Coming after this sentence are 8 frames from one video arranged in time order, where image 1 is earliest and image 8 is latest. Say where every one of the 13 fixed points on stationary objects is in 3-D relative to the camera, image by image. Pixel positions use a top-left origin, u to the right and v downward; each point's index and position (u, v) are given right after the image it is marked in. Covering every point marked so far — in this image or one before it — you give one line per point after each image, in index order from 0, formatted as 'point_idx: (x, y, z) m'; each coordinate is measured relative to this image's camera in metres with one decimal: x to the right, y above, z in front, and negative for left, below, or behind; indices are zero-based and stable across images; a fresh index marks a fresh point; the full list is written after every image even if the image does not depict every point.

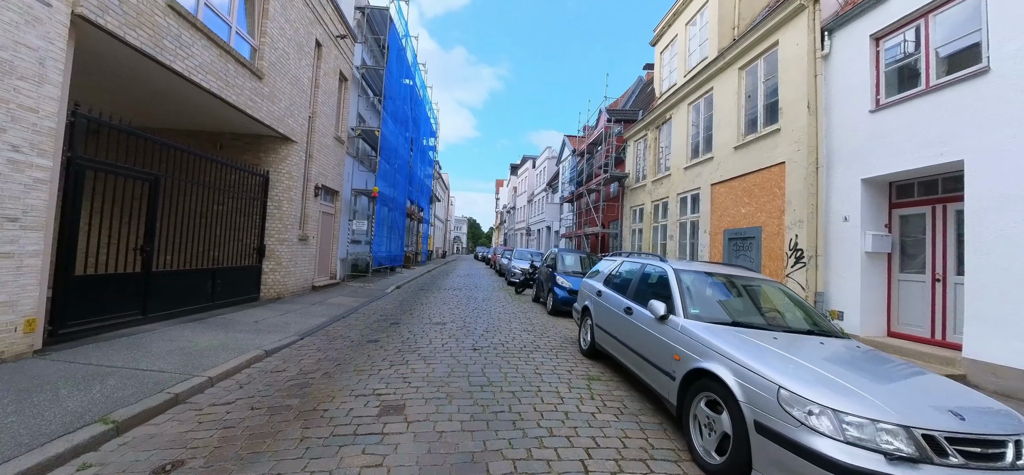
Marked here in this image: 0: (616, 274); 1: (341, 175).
0: (+1.6, -0.6, +5.7) m
1: (-6.1, +2.2, +13.0) m
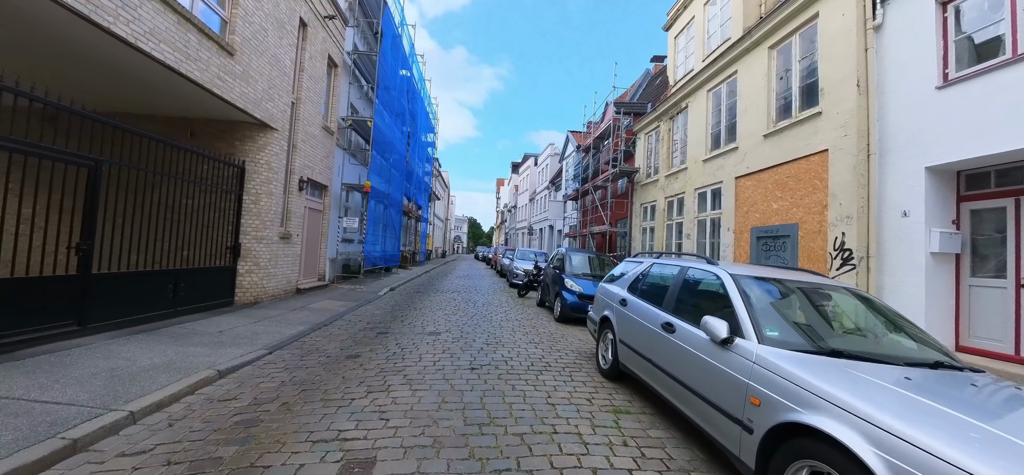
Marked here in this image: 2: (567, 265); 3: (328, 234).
0: (+1.7, -0.5, +4.7) m
1: (-6.0, +2.3, +12.1) m
2: (+1.4, -0.7, +9.4) m
3: (-6.2, +0.1, +12.3) m
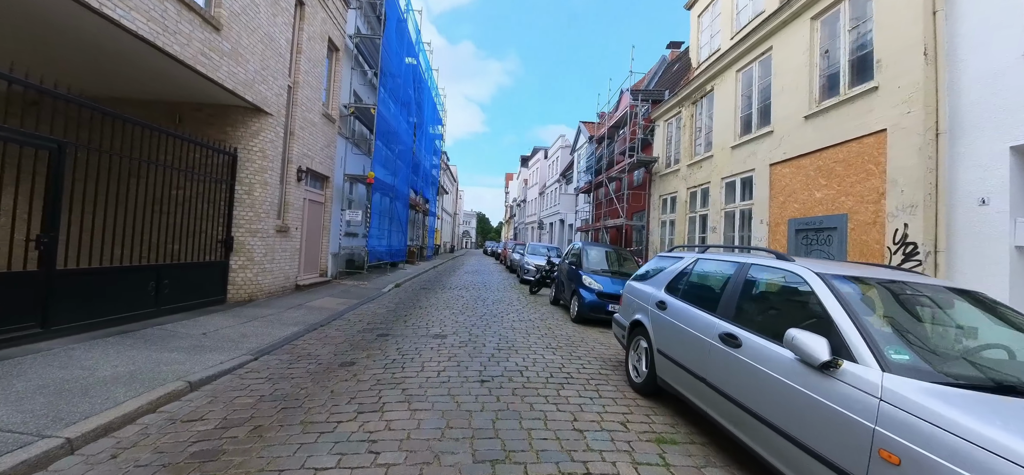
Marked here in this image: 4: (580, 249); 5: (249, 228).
0: (+1.9, -0.4, +4.0) m
1: (-5.7, +2.5, +11.5) m
2: (+1.7, -0.5, +8.6) m
3: (-5.8, +0.3, +11.7) m
4: (+1.8, -0.3, +9.3) m
5: (-5.8, +0.2, +8.1) m
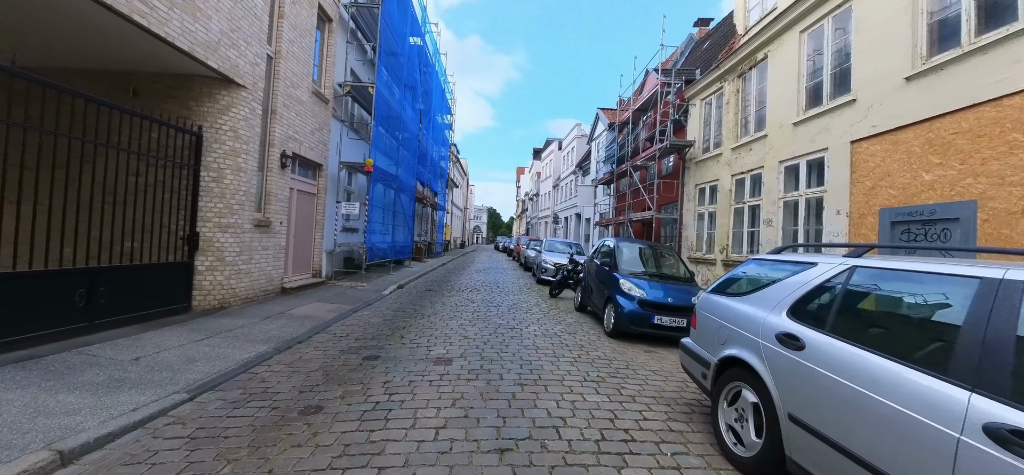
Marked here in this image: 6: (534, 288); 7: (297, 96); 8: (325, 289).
0: (+2.1, -0.4, +2.5) m
1: (-5.2, +2.6, +10.1) m
2: (+2.1, -0.4, +7.1) m
3: (-5.4, +0.4, +10.4) m
4: (+2.2, -0.2, +7.8) m
5: (-5.5, +0.3, +6.8) m
6: (+0.7, -1.6, +11.5) m
7: (-5.2, +3.4, +8.8) m
8: (-4.9, -1.4, +9.7) m
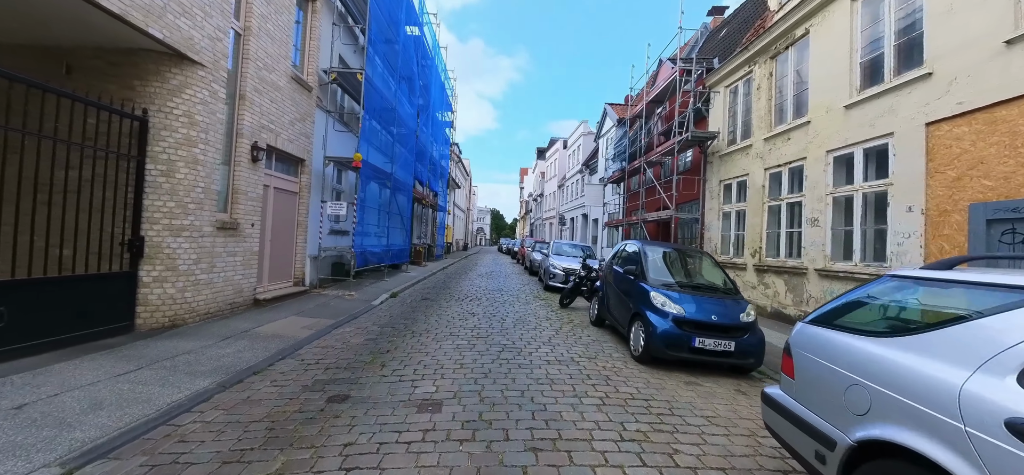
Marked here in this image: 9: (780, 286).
0: (+2.2, -0.4, +1.3) m
1: (-5.1, +2.5, +9.1) m
2: (+2.2, -0.5, +6.0) m
3: (-5.2, +0.3, +9.3) m
4: (+2.3, -0.2, +6.7) m
5: (-5.4, +0.2, +5.7) m
6: (+0.9, -1.7, +10.4) m
7: (-5.1, +3.3, +7.8) m
8: (-4.8, -1.5, +8.6) m
9: (+6.1, -1.1, +8.3) m
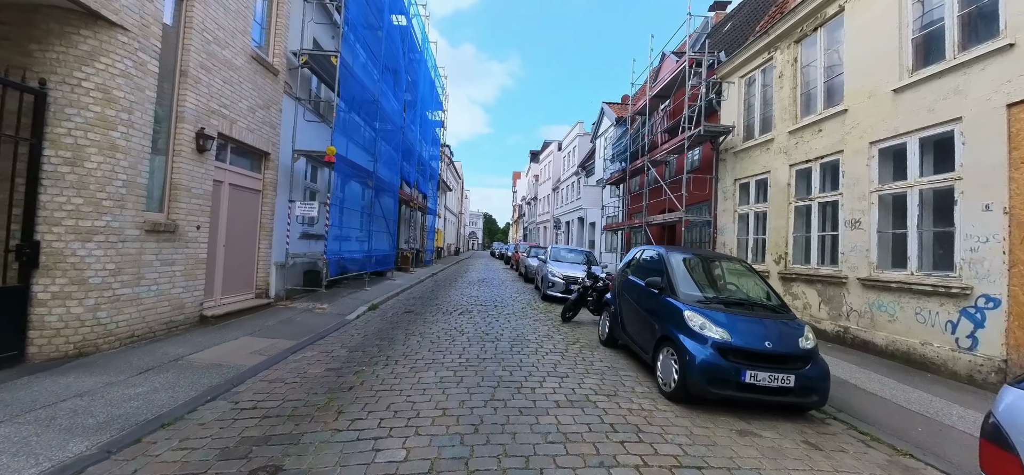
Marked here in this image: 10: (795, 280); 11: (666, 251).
0: (+2.3, -0.4, +0.3) m
1: (-5.2, +2.4, +7.9) m
2: (+2.1, -0.5, +4.9) m
3: (-5.3, +0.2, +8.1) m
4: (+2.2, -0.3, +5.6) m
5: (-5.4, +0.2, +4.5) m
6: (+0.8, -1.8, +9.3) m
7: (-5.1, +3.2, +6.6) m
8: (-4.9, -1.5, +7.4) m
9: (+6.0, -1.2, +7.3) m
10: (+6.0, -0.9, +7.8) m
11: (+2.3, -0.2, +5.5) m
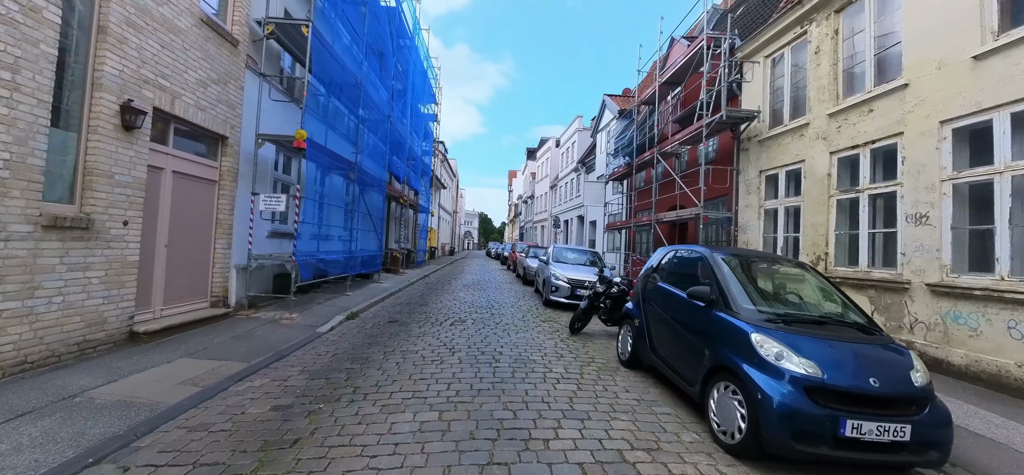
0: (+2.3, -0.4, -0.8) m
1: (-5.2, +2.5, +6.7) m
2: (+2.2, -0.5, +3.9) m
3: (-5.3, +0.3, +7.0) m
4: (+2.2, -0.2, +4.6) m
5: (-5.4, +0.2, +3.4) m
6: (+0.7, -1.7, +8.2) m
7: (-5.1, +3.3, +5.4) m
8: (-4.9, -1.5, +6.2) m
9: (+6.0, -1.2, +6.3) m
10: (+6.0, -0.9, +6.7) m
11: (+2.3, -0.2, +4.5) m
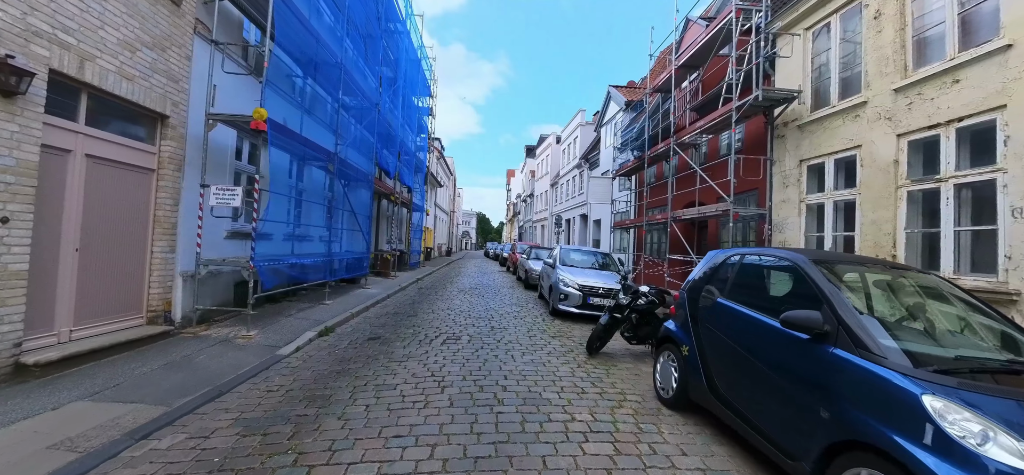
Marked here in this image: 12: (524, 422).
0: (+2.5, -0.4, -2.0) m
1: (-5.2, +2.4, +5.5) m
2: (+2.3, -0.5, +2.7) m
3: (-5.3, +0.2, +5.7) m
4: (+2.3, -0.2, +3.4) m
5: (-5.3, +0.2, +2.1) m
6: (+0.8, -1.7, +7.0) m
7: (-5.1, +3.2, +4.2) m
8: (-4.8, -1.5, +5.0) m
9: (+6.1, -1.1, +5.1) m
10: (+6.1, -0.9, +5.6) m
11: (+2.4, -0.2, +3.3) m
12: (+0.1, -1.7, +3.4) m
